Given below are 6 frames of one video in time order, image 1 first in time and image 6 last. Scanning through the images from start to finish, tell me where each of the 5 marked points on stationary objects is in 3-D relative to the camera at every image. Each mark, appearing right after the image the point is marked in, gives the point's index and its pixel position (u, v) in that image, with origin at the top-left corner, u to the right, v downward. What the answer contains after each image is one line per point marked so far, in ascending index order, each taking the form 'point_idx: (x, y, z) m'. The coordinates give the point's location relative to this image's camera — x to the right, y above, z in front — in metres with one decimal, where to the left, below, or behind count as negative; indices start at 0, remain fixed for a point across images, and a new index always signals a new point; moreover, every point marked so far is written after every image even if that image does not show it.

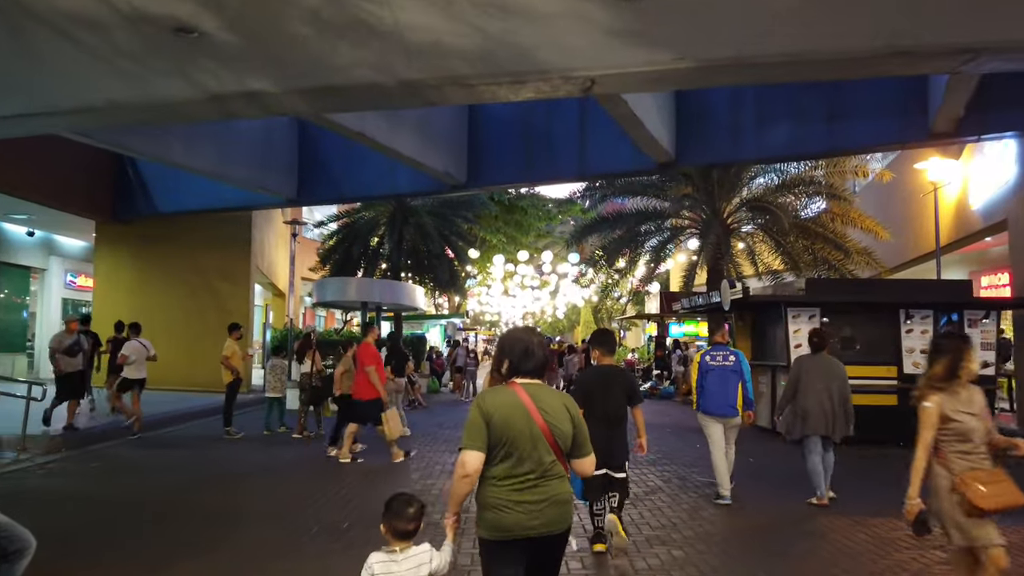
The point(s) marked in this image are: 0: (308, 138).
0: (-4.5, +3.3, +16.5) m
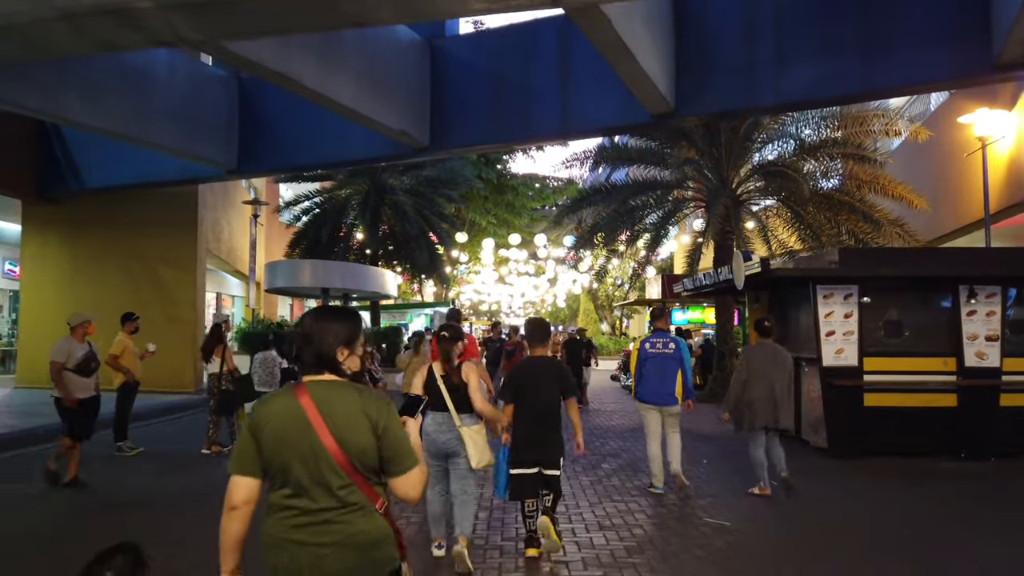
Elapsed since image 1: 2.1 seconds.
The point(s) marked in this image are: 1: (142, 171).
0: (-5.0, +3.6, +14.3) m
1: (-7.4, +2.4, +15.0) m
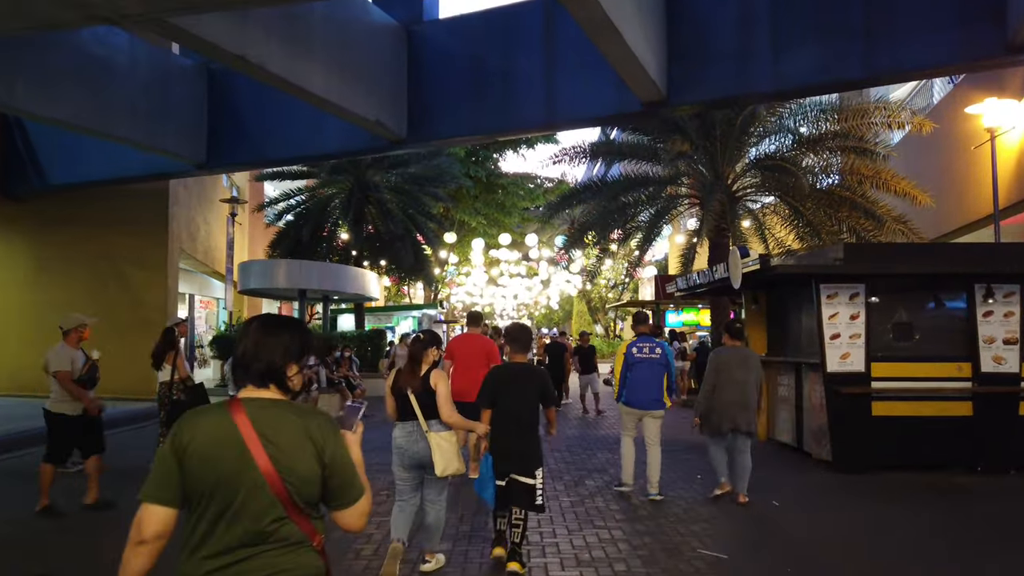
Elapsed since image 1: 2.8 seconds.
0: (-5.3, +3.6, +13.5) m
1: (-7.7, +2.3, +14.2) m
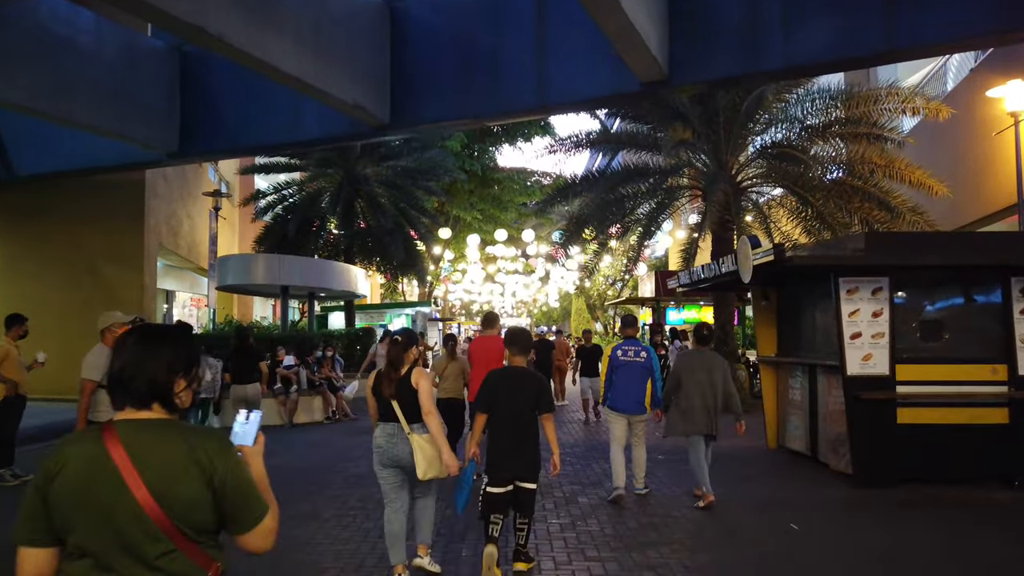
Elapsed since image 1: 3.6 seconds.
0: (-5.4, +3.6, +12.7) m
1: (-7.9, +2.4, +13.4) m
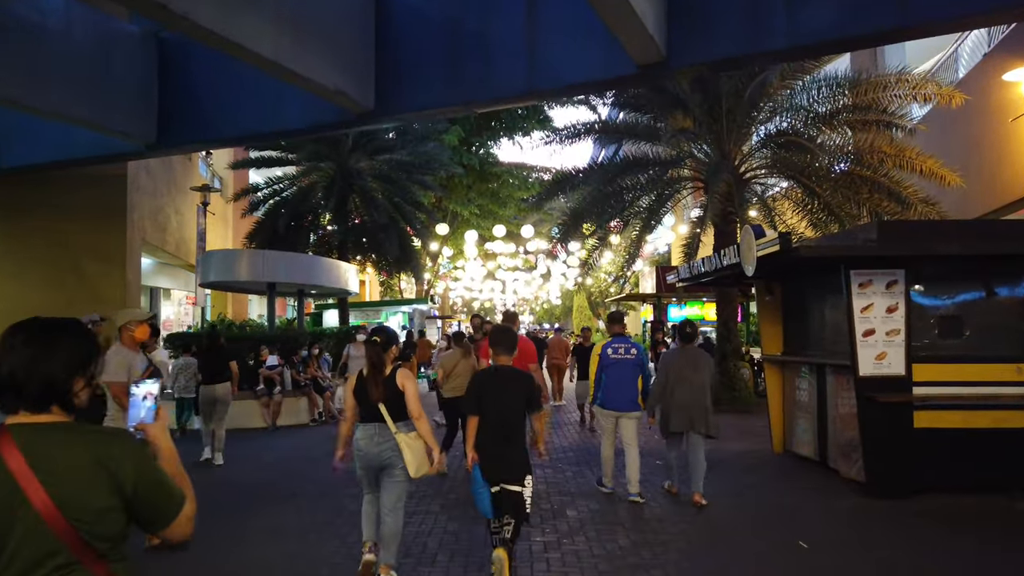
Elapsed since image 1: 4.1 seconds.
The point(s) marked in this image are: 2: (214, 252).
0: (-5.6, +3.7, +12.2) m
1: (-8.0, +2.4, +12.9) m
2: (-5.3, +0.7, +13.4) m
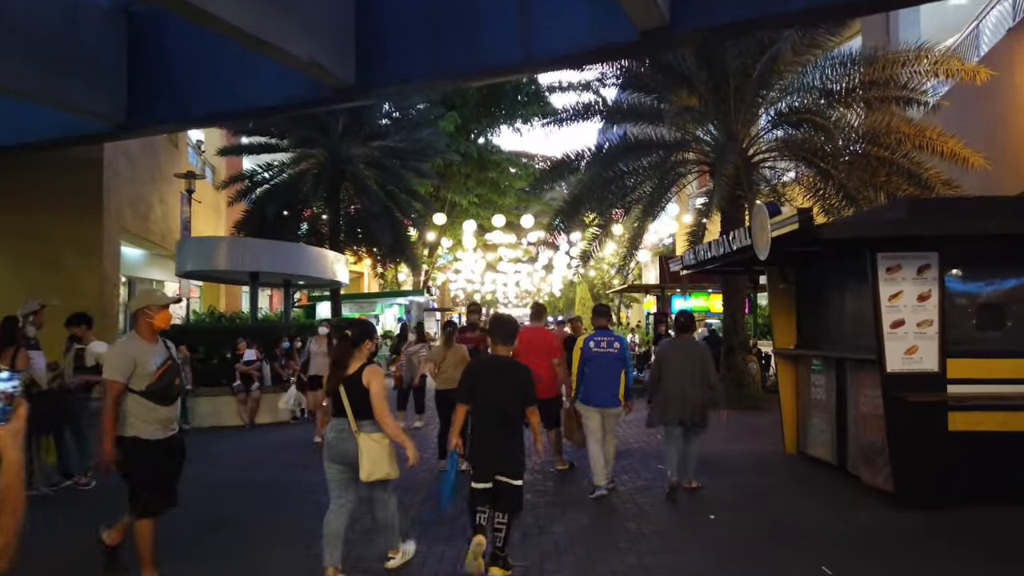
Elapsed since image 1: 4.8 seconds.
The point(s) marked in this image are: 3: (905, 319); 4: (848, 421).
0: (-5.7, +3.9, +11.4) m
1: (-8.1, +2.6, +12.2) m
2: (-5.4, +0.8, +12.7) m
3: (+3.2, -0.2, +6.1) m
4: (+3.1, -1.2, +7.0) m
